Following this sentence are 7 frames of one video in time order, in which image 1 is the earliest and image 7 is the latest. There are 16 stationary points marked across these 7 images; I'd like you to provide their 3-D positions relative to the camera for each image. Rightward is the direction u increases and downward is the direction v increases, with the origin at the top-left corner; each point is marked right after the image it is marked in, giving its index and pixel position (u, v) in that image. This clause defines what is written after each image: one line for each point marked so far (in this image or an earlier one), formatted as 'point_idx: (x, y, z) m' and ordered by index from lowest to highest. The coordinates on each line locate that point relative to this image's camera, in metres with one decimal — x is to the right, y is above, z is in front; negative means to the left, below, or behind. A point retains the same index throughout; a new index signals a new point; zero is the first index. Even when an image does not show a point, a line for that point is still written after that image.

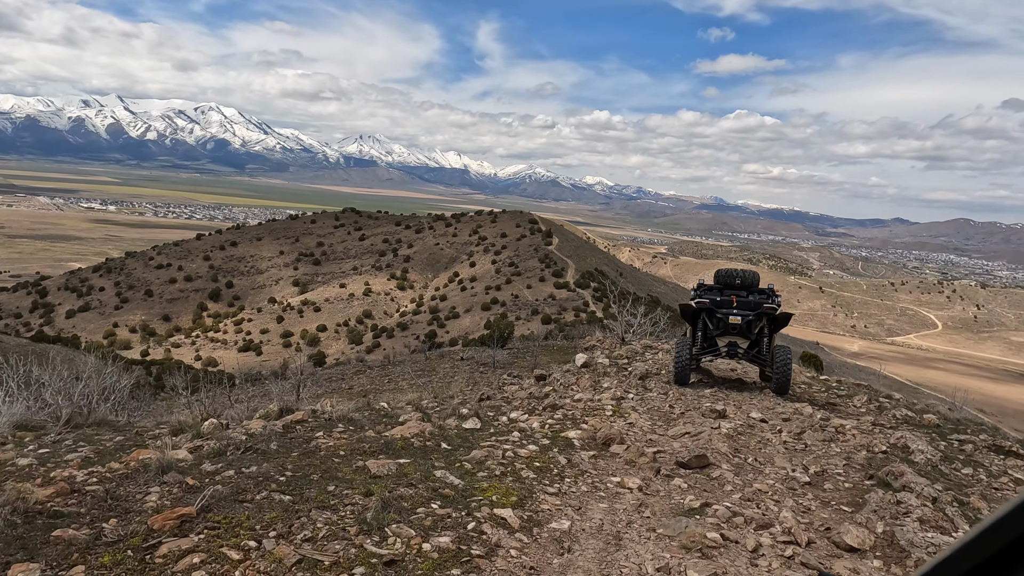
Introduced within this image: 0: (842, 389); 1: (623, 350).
0: (+4.0, -1.2, +7.8) m
1: (+1.5, -0.8, +8.9) m
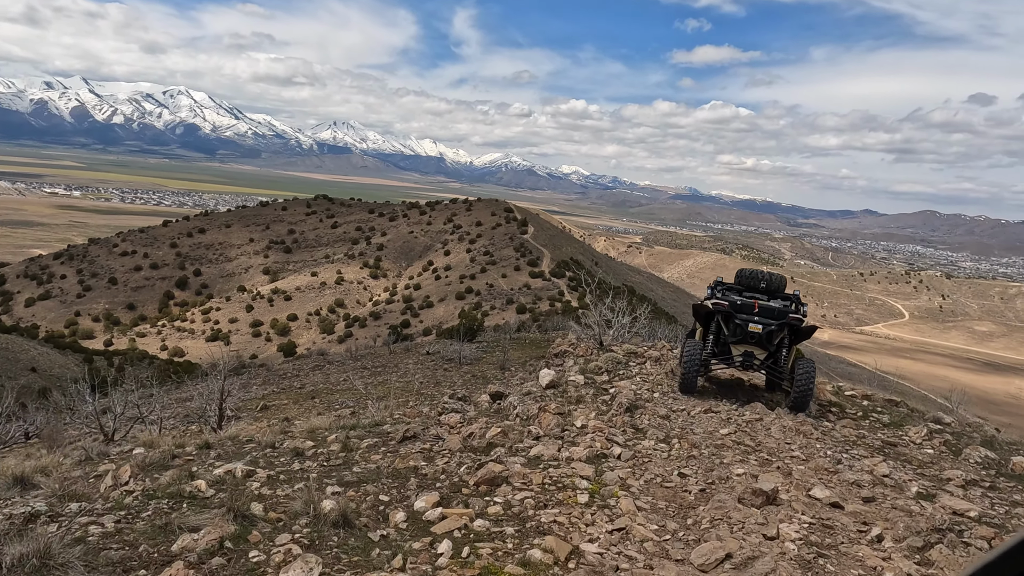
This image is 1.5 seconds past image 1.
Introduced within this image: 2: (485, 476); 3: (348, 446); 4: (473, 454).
0: (+3.5, -1.2, +6.1) m
1: (+1.0, -0.7, +7.0) m
2: (-0.1, -0.9, +3.0) m
3: (-1.1, -1.1, +4.5) m
4: (-0.2, -0.9, +3.7) m
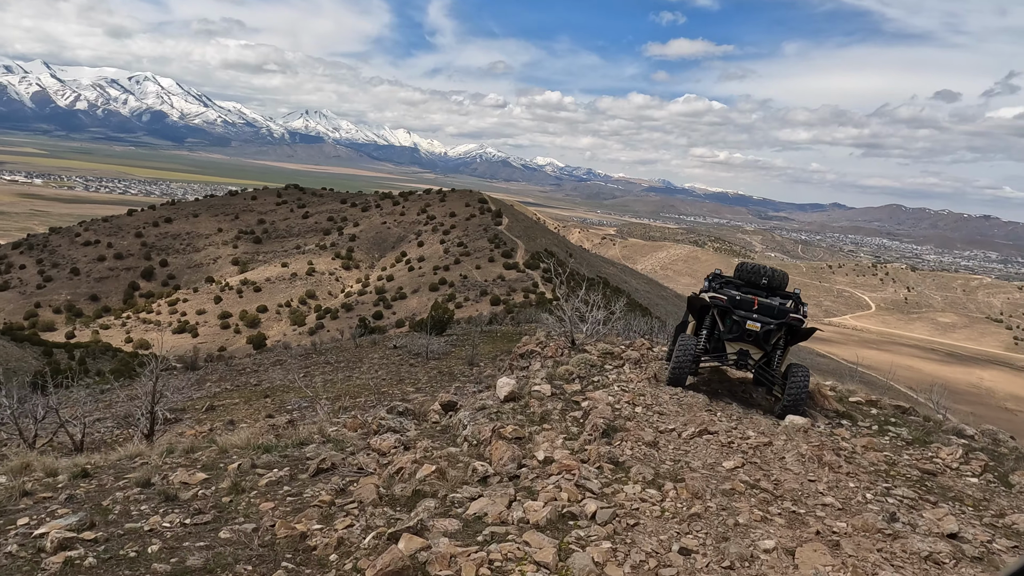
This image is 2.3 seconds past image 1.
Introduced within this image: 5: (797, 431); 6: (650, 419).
0: (+3.1, -1.1, +5.3) m
1: (+0.6, -0.7, +6.1) m
2: (-0.4, -0.8, +2.0) m
3: (-1.4, -1.0, +3.5) m
4: (-0.5, -0.9, +2.7) m
5: (+1.9, -0.9, +4.3) m
6: (+0.8, -0.8, +4.1) m
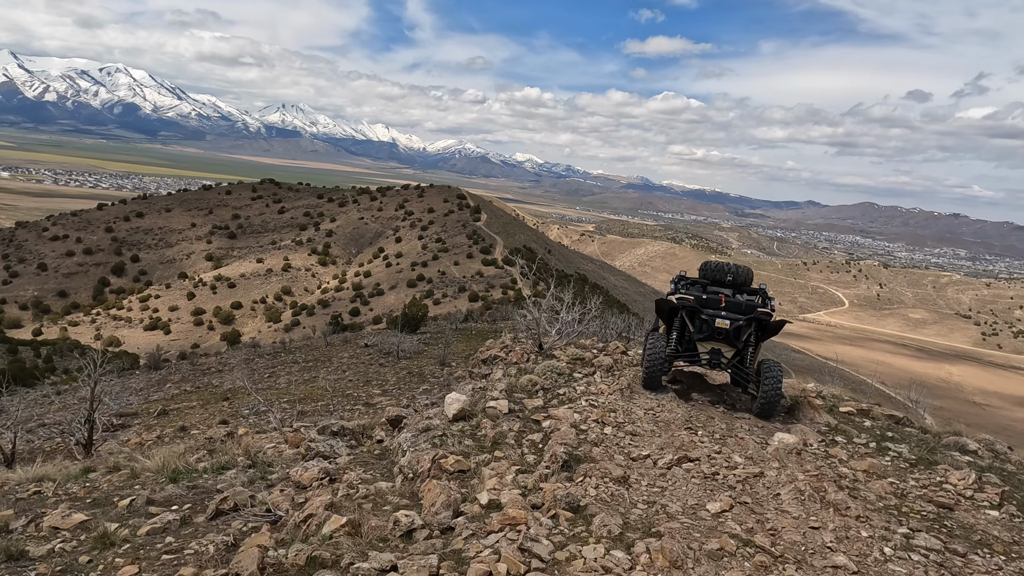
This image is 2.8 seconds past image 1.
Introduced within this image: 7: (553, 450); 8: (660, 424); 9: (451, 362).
0: (+2.8, -1.1, +4.7) m
1: (+0.3, -0.6, +5.5) m
2: (-0.6, -0.9, +1.4) m
3: (-1.7, -1.0, +2.8) m
4: (-0.7, -0.9, +2.0) m
5: (+1.6, -0.9, +3.7) m
6: (+0.6, -0.8, +3.5) m
7: (+0.2, -0.8, +3.2) m
8: (+0.9, -0.8, +4.1) m
9: (-1.6, -1.8, +16.4) m
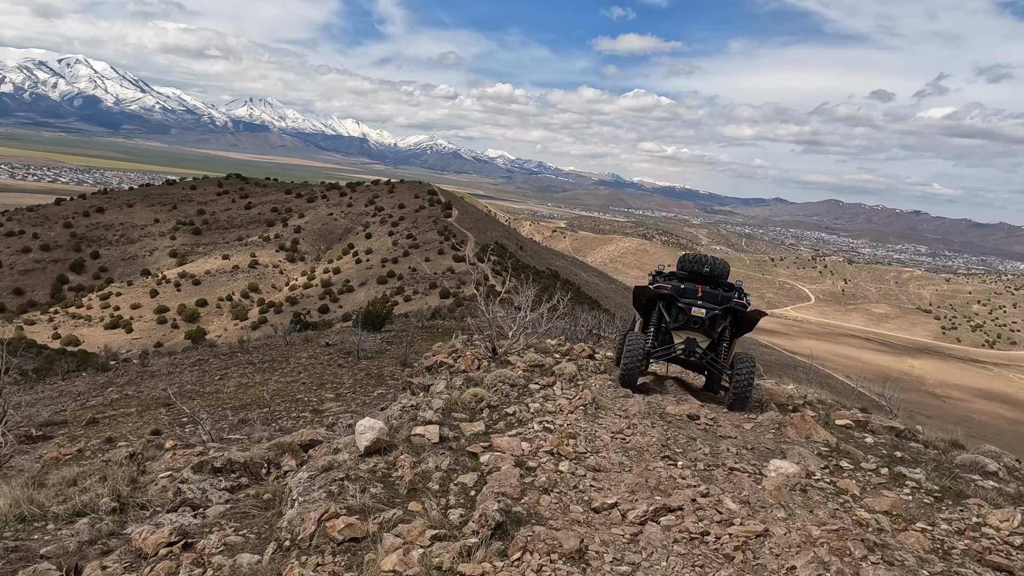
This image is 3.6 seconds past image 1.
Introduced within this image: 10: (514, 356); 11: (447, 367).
0: (+2.4, -1.1, +4.0) m
1: (-0.1, -0.6, +4.6) m
2: (-0.8, -0.9, +0.5) m
3: (-1.9, -1.0, +1.9) m
4: (-0.9, -0.9, +1.2) m
5: (+1.3, -0.9, +3.0) m
6: (+0.3, -0.8, +2.7) m
7: (-0.1, -0.8, +2.4) m
8: (+0.6, -0.8, +3.3) m
9: (-2.4, -1.7, +15.5) m
10: (0.0, -0.6, +5.6) m
11: (-0.5, -0.6, +5.3) m
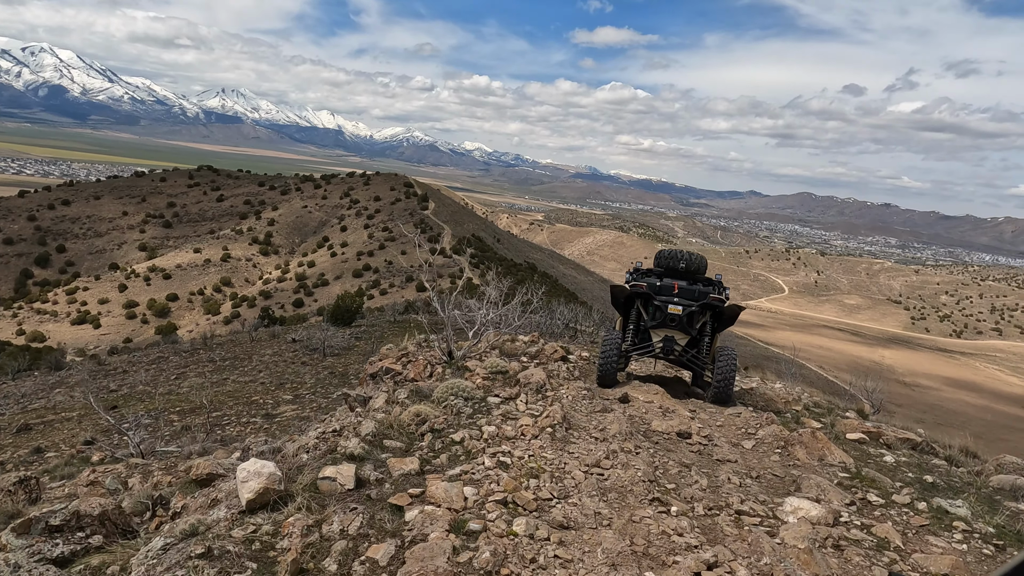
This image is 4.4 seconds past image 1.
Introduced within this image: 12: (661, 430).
0: (+2.2, -1.0, +3.3) m
1: (-0.4, -0.6, +3.8) m
2: (-0.9, -0.9, -0.3) m
3: (-2.1, -1.0, +1.1) m
4: (-1.1, -0.9, +0.3) m
5: (+1.1, -0.9, +2.2) m
6: (+0.1, -0.8, +1.9) m
7: (-0.3, -0.7, +1.6) m
8: (+0.4, -0.8, +2.5) m
9: (-3.0, -1.6, +14.6) m
10: (-0.3, -0.5, +4.8) m
11: (-0.8, -0.6, +4.5) m
12: (+0.8, -0.8, +3.8) m
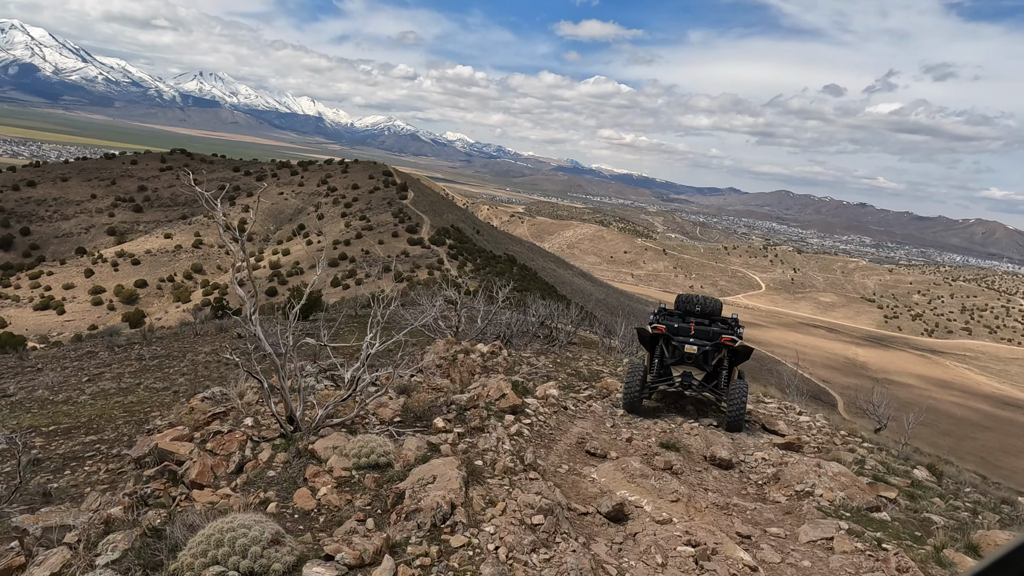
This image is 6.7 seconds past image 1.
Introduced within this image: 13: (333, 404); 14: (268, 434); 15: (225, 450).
0: (+1.8, -1.1, +1.2) m
1: (-0.8, -0.6, +1.6) m
2: (-1.2, -0.9, -2.5) m
3: (-2.4, -1.1, -1.2) m
4: (-1.4, -1.0, -1.9) m
5: (+0.7, -1.0, +0.1) m
6: (-0.2, -0.9, -0.3) m
7: (-0.6, -0.8, -0.6) m
8: (0.0, -0.9, +0.3) m
9: (-3.7, -1.5, +12.3) m
10: (-0.7, -0.6, +2.6) m
11: (-1.2, -0.6, +2.3) m
12: (+0.5, -0.9, +1.6) m
13: (-0.7, -0.5, +2.9) m
14: (-1.0, -0.5, +2.8) m
15: (-1.1, -0.6, +2.7) m
